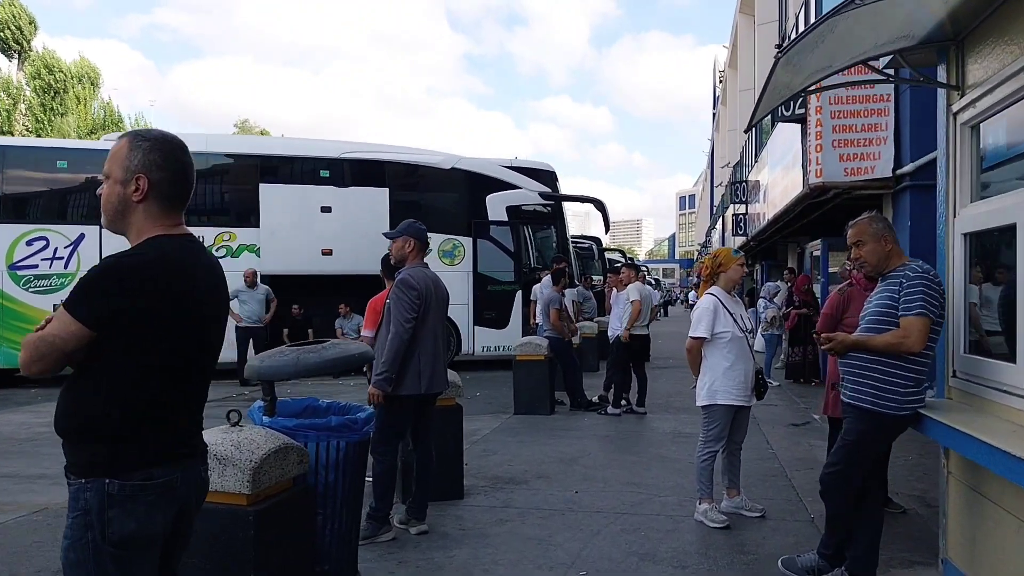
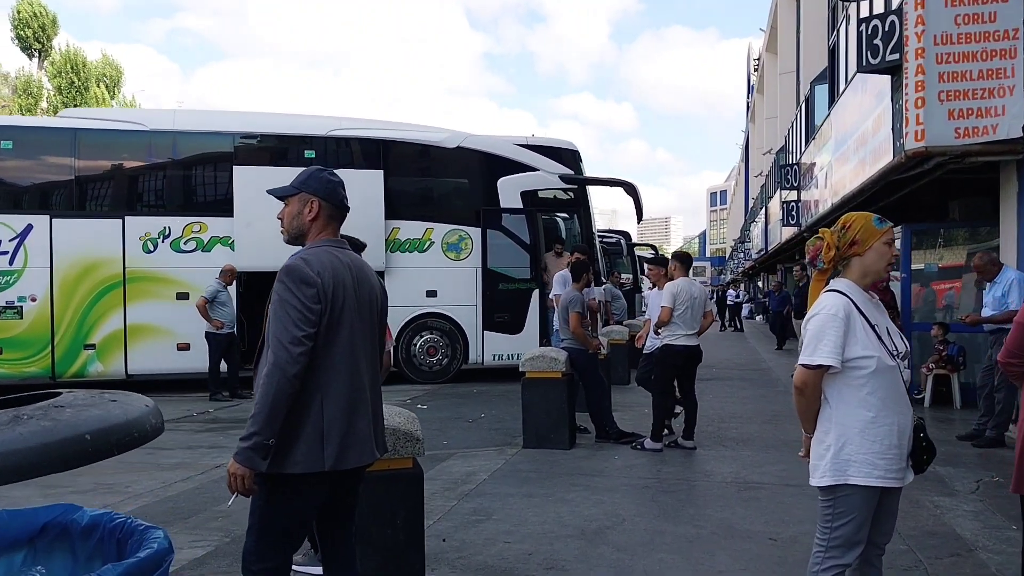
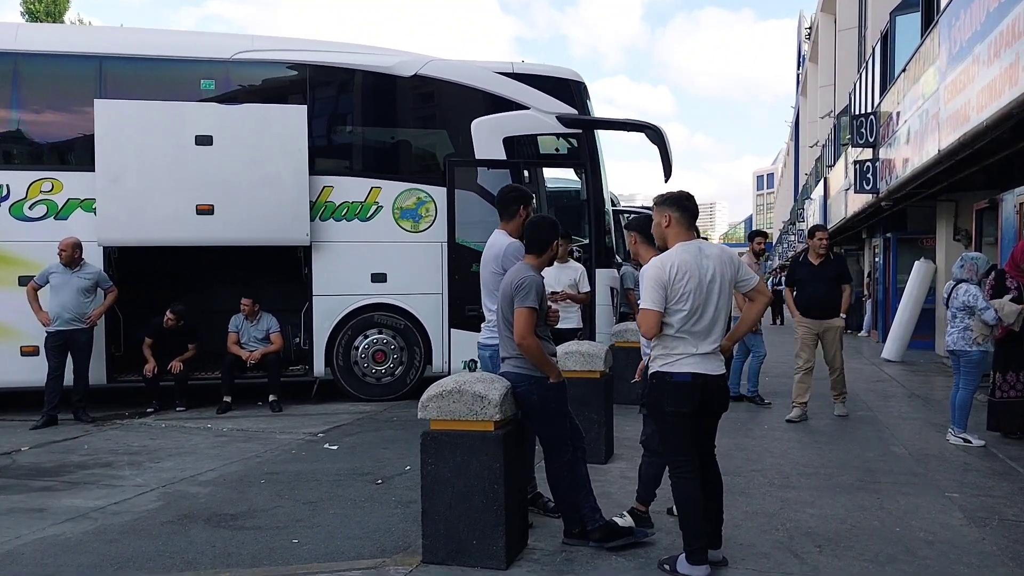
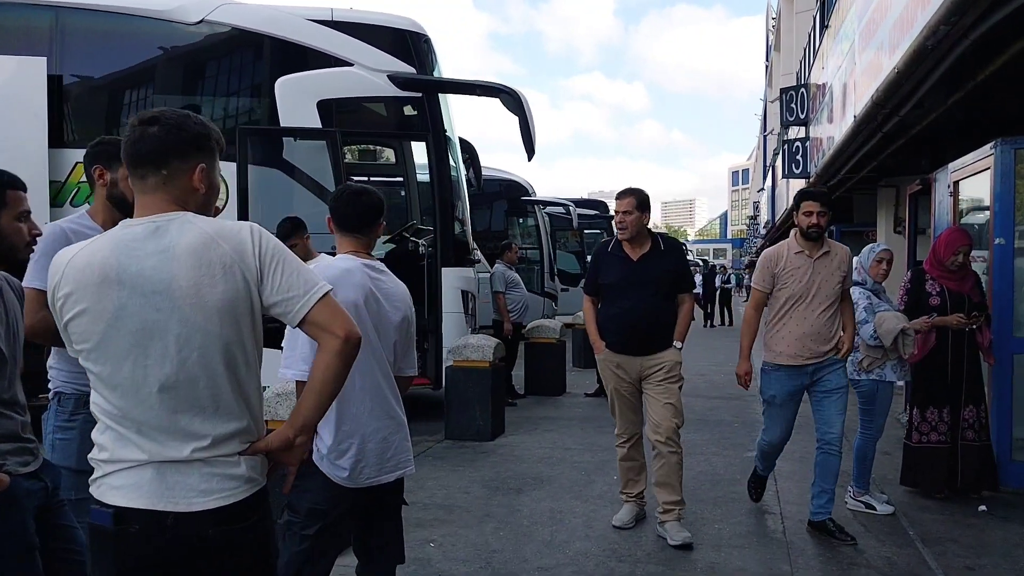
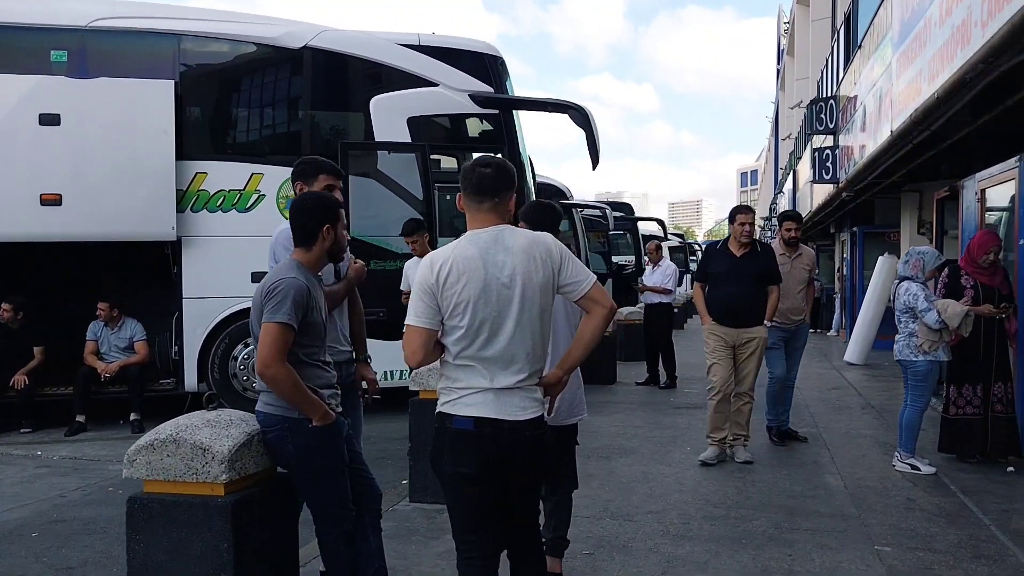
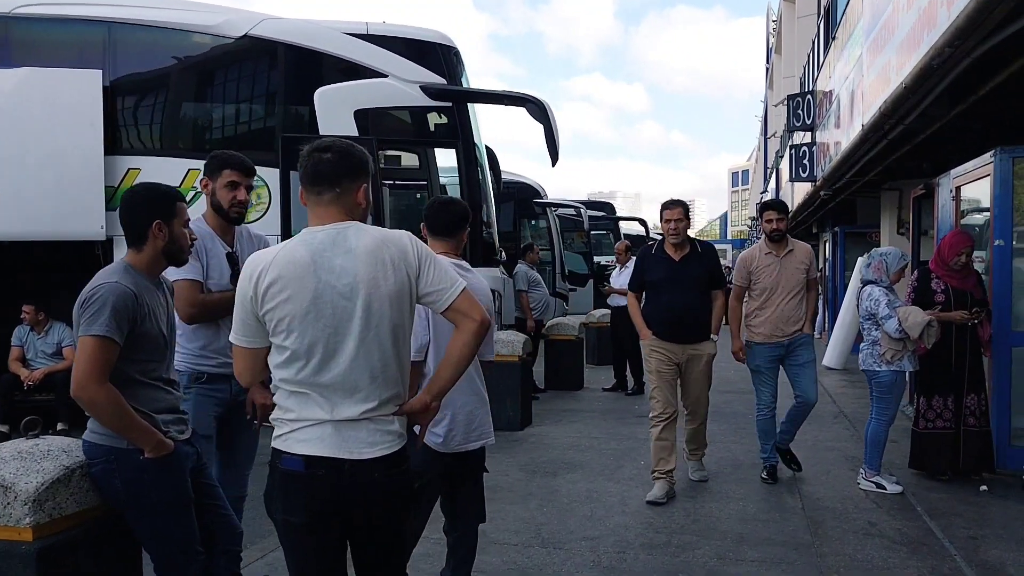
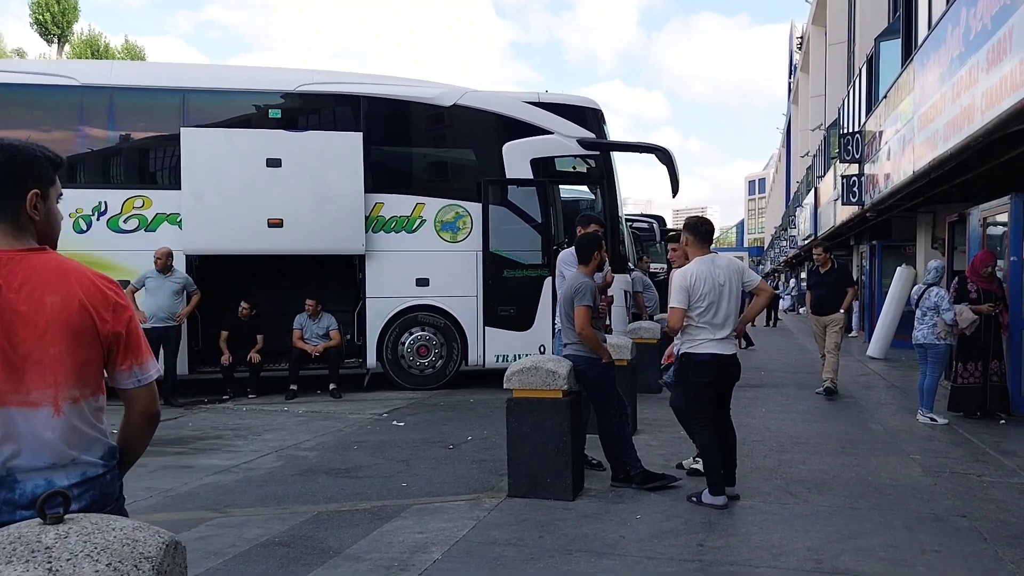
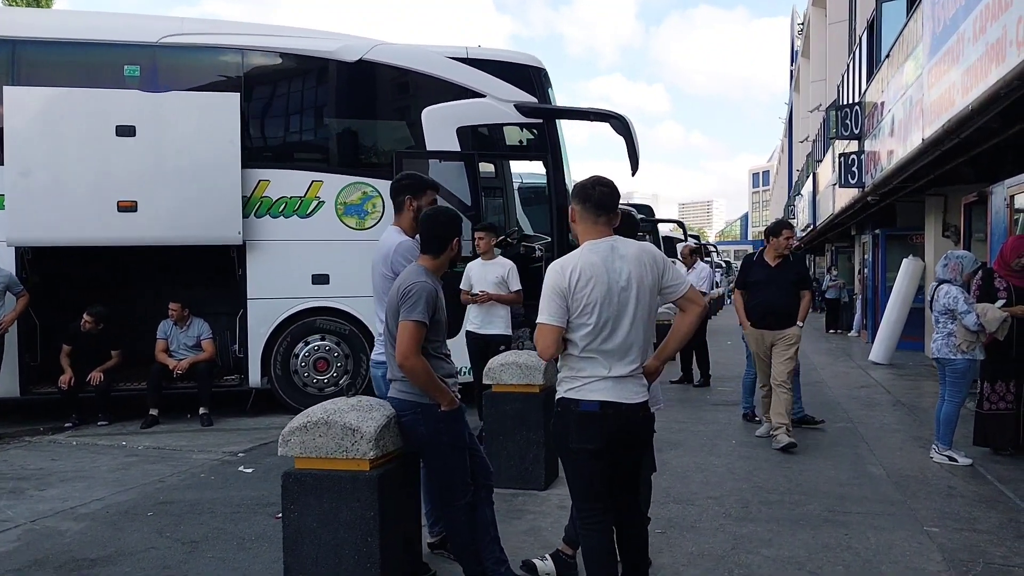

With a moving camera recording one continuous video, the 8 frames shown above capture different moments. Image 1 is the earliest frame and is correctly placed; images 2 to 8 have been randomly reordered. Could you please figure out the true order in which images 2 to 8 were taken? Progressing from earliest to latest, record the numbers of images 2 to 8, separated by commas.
2, 7, 3, 8, 5, 6, 4
